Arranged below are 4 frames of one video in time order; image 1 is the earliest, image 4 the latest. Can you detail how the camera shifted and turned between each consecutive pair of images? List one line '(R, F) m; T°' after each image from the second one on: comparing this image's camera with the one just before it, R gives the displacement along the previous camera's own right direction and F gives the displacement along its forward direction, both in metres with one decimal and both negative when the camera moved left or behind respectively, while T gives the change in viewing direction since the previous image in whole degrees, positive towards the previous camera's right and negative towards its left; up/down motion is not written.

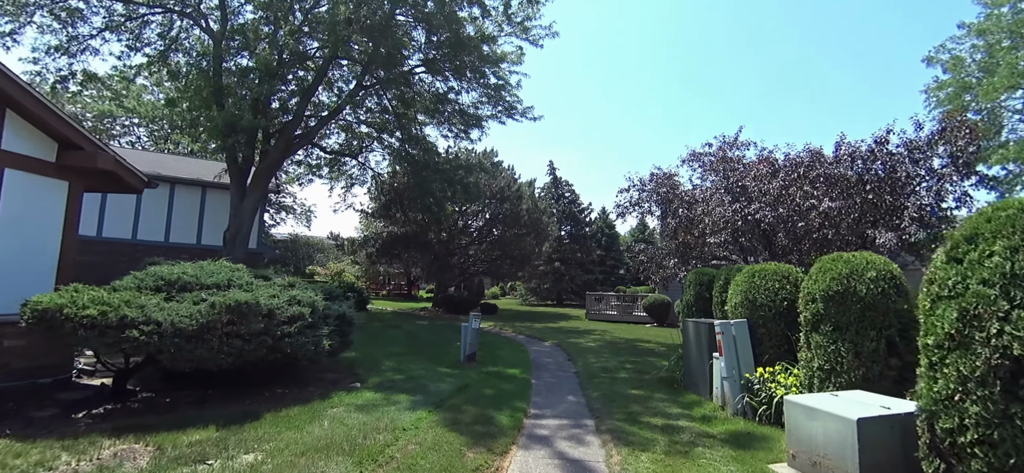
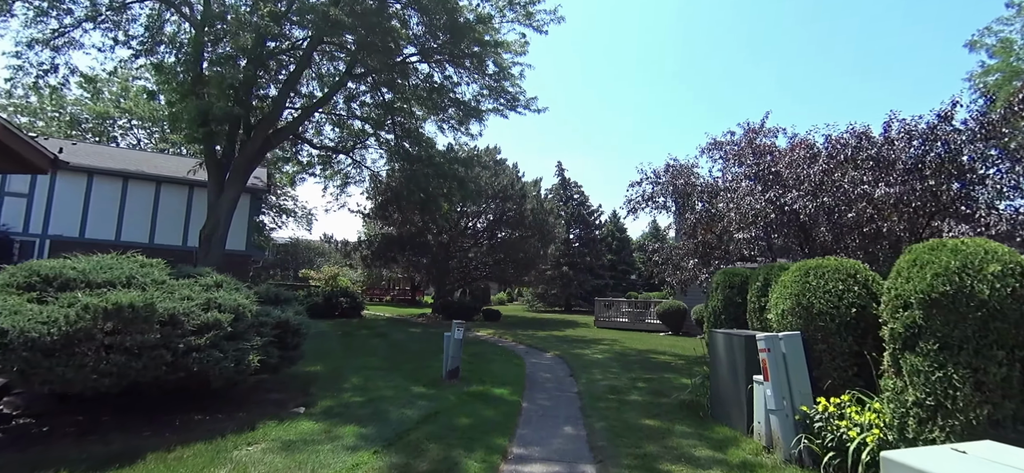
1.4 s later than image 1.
(+0.3, +1.5) m; -1°
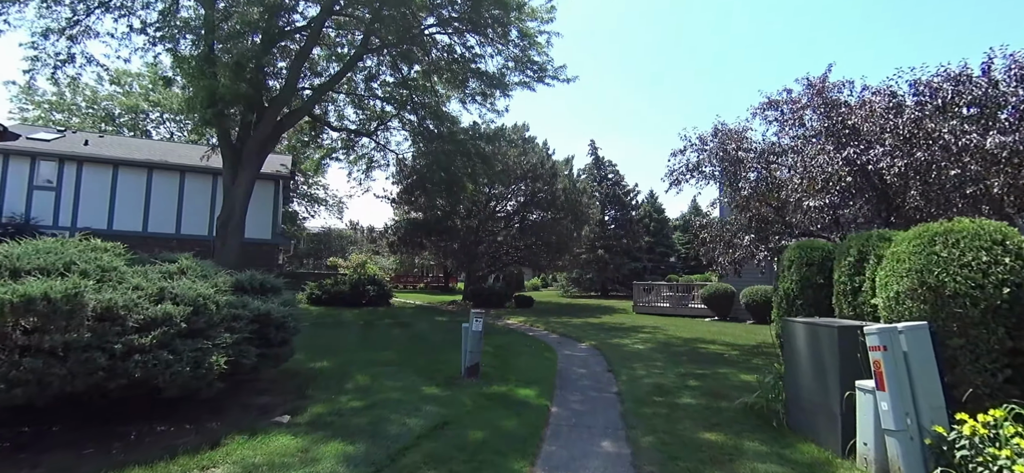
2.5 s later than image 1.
(+0.1, +1.2) m; -4°
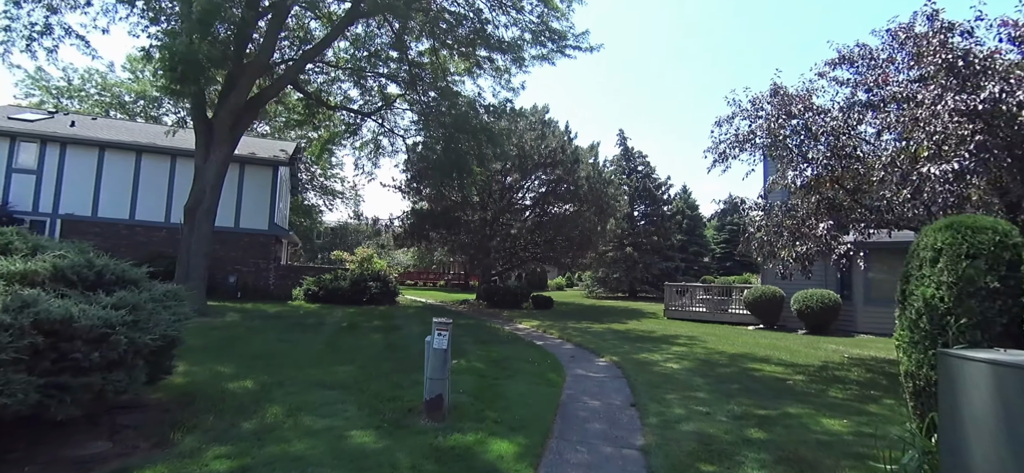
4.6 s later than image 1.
(+0.5, +2.2) m; -3°
